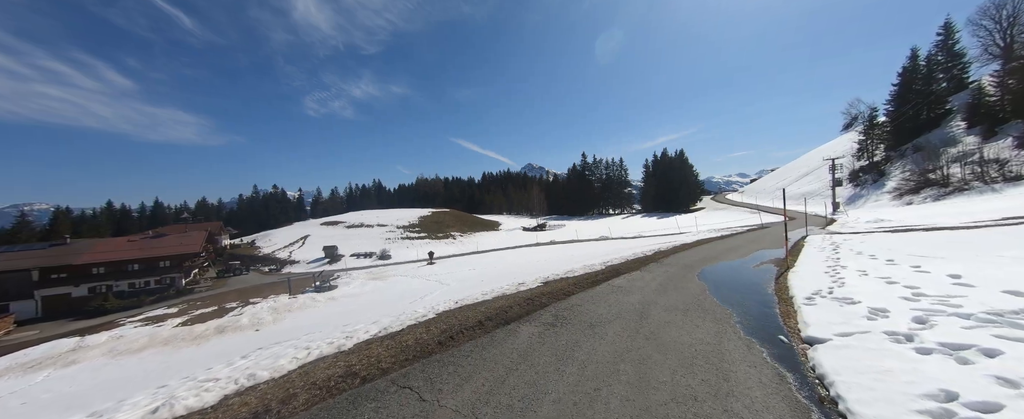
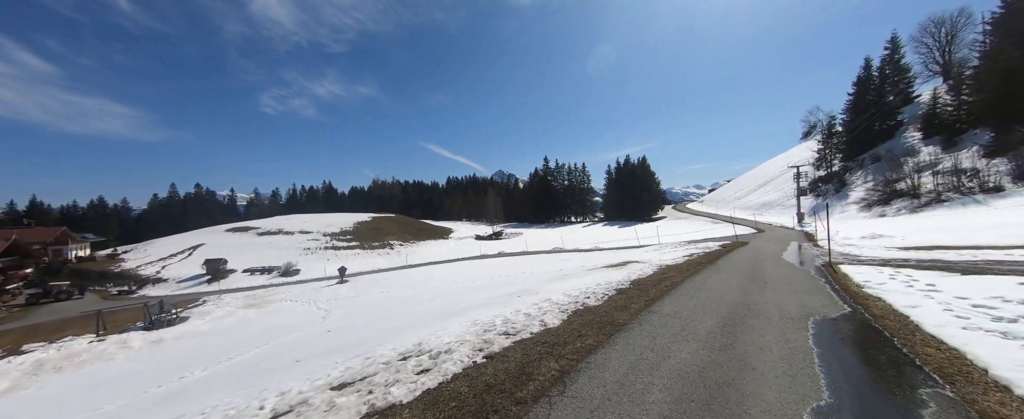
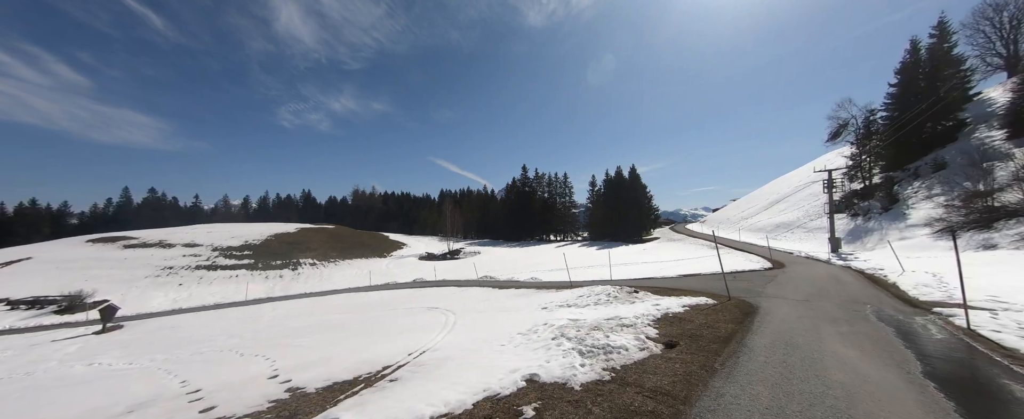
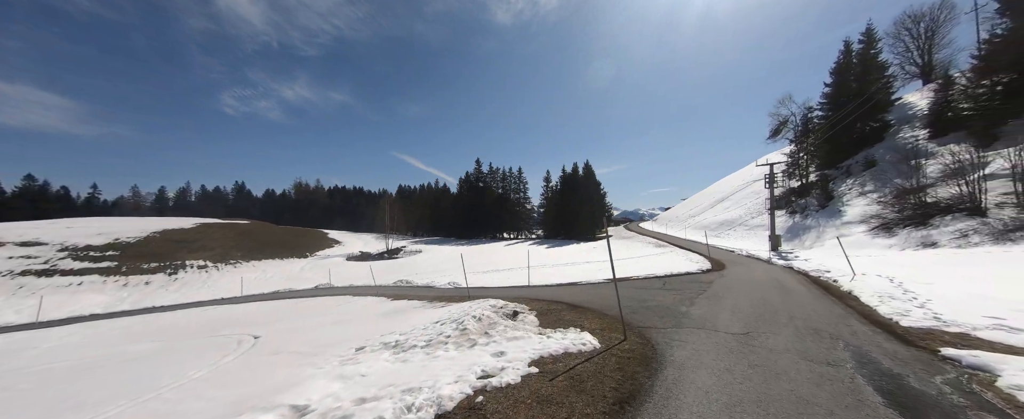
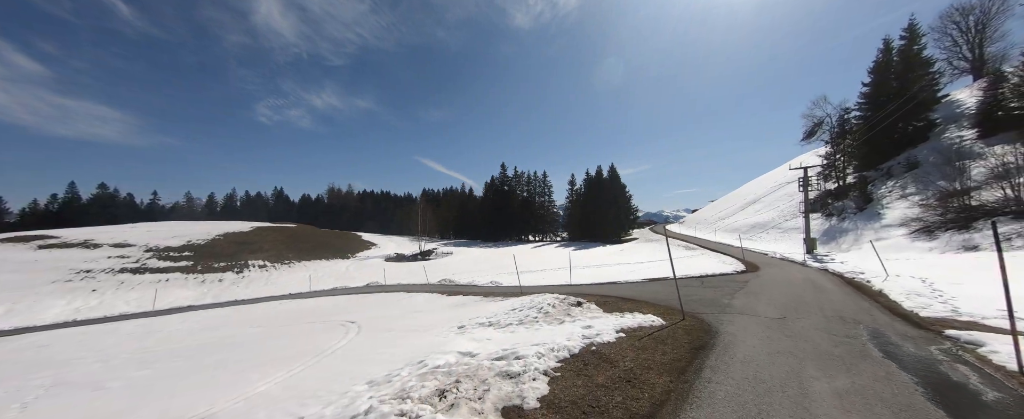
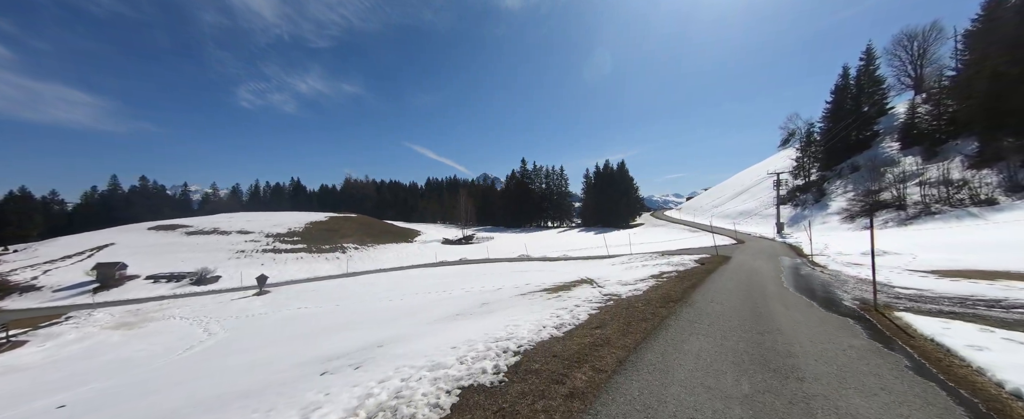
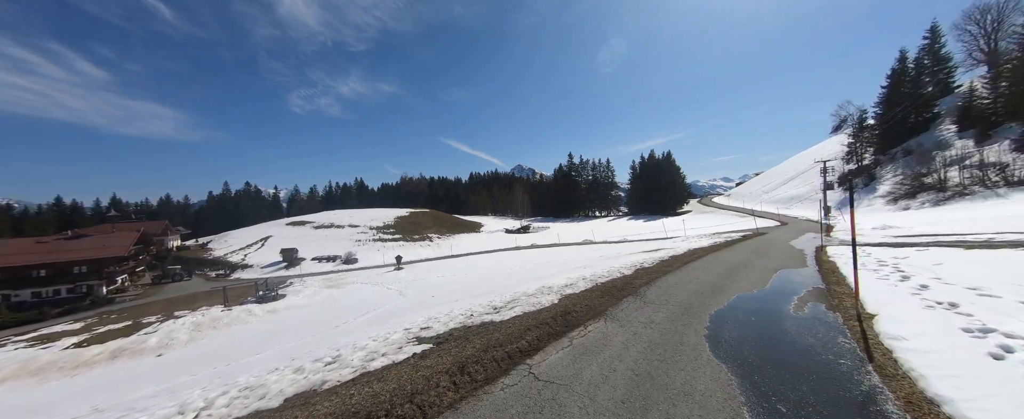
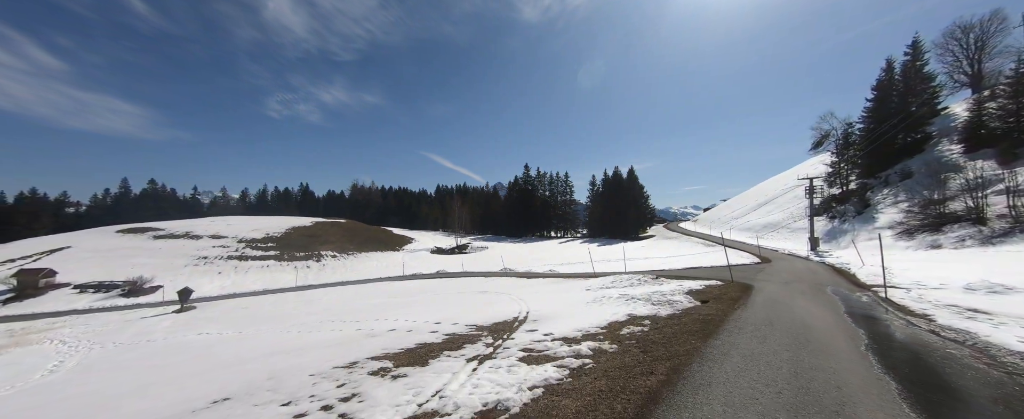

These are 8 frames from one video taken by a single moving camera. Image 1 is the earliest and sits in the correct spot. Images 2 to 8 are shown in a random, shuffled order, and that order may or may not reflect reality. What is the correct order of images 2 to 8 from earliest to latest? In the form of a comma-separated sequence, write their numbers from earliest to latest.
7, 2, 6, 8, 3, 5, 4
